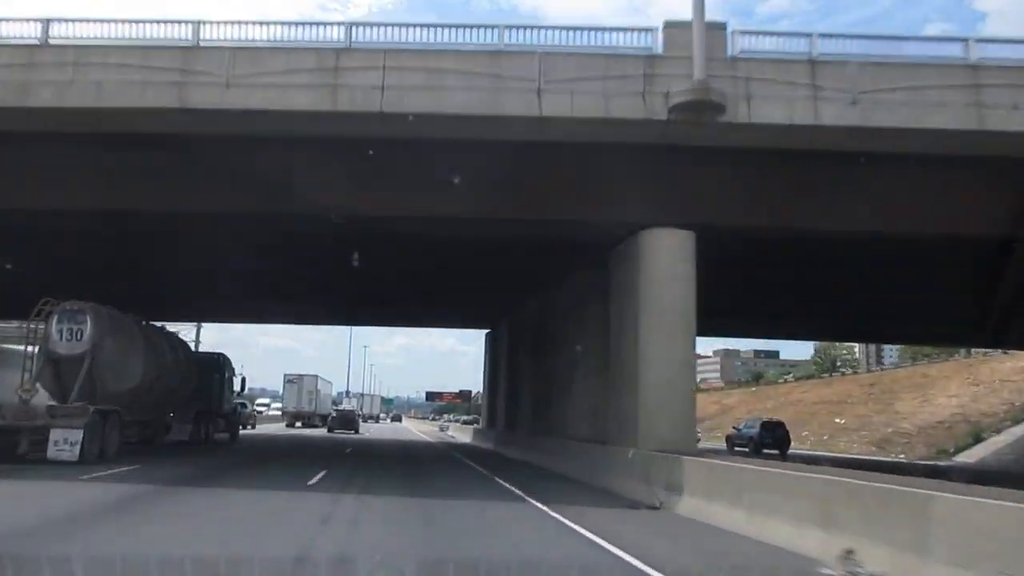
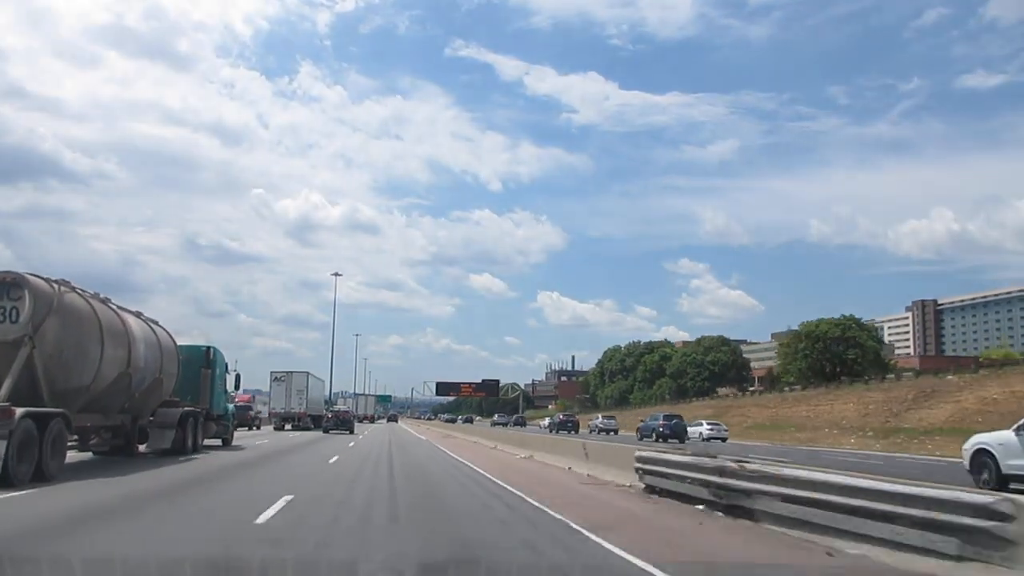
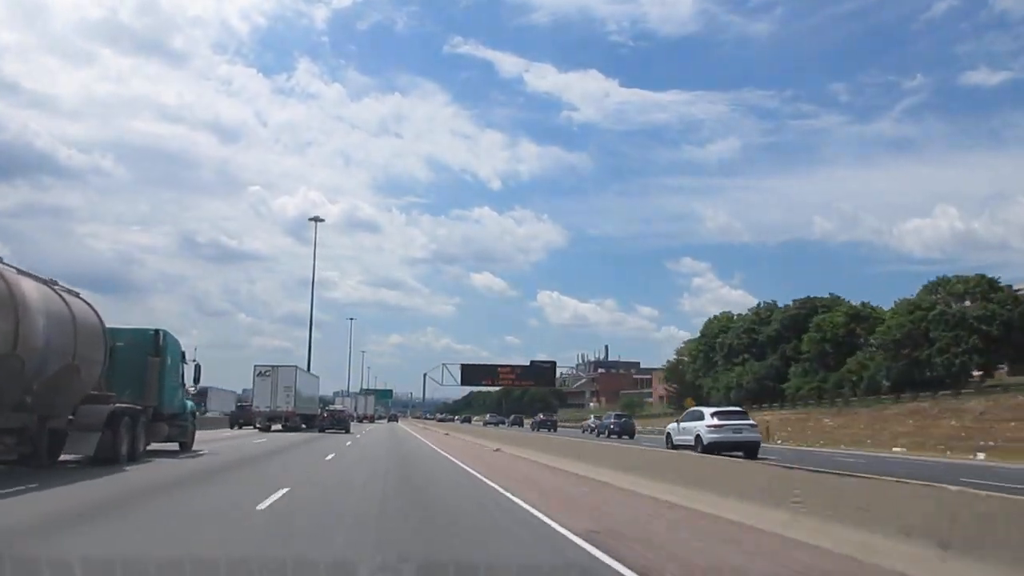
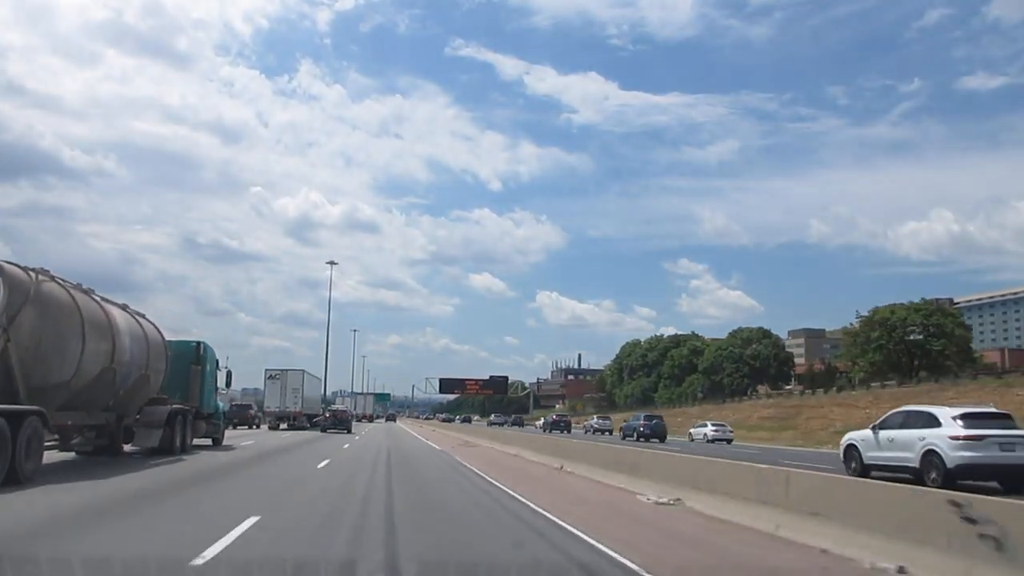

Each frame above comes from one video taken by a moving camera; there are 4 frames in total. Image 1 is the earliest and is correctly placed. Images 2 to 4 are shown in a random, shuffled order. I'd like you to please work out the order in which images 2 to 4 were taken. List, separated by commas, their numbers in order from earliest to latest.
2, 4, 3
